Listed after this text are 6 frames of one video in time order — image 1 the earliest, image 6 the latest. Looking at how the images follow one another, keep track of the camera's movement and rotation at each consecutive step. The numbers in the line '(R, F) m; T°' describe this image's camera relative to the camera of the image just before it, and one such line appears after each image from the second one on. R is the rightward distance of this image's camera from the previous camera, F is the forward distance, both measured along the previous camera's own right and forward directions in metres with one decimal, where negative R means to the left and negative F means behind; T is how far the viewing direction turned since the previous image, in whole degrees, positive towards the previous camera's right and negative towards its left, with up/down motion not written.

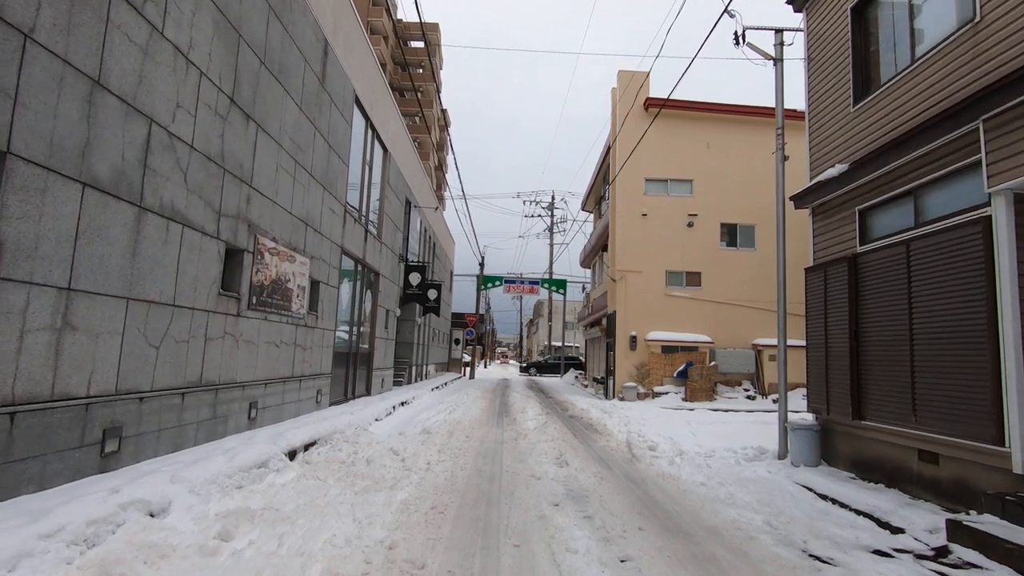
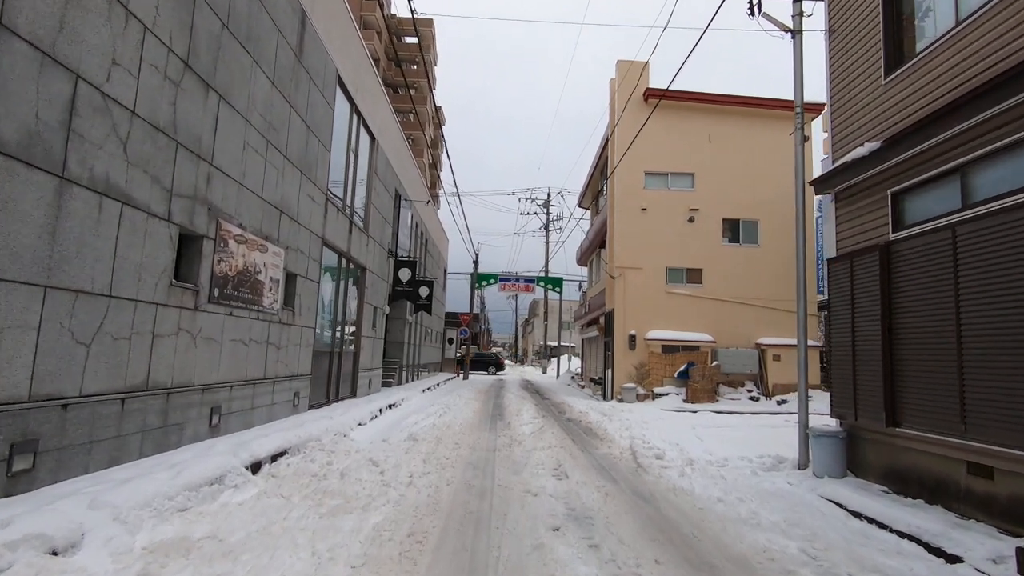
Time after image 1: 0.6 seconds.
(0.0, +0.8) m; 0°
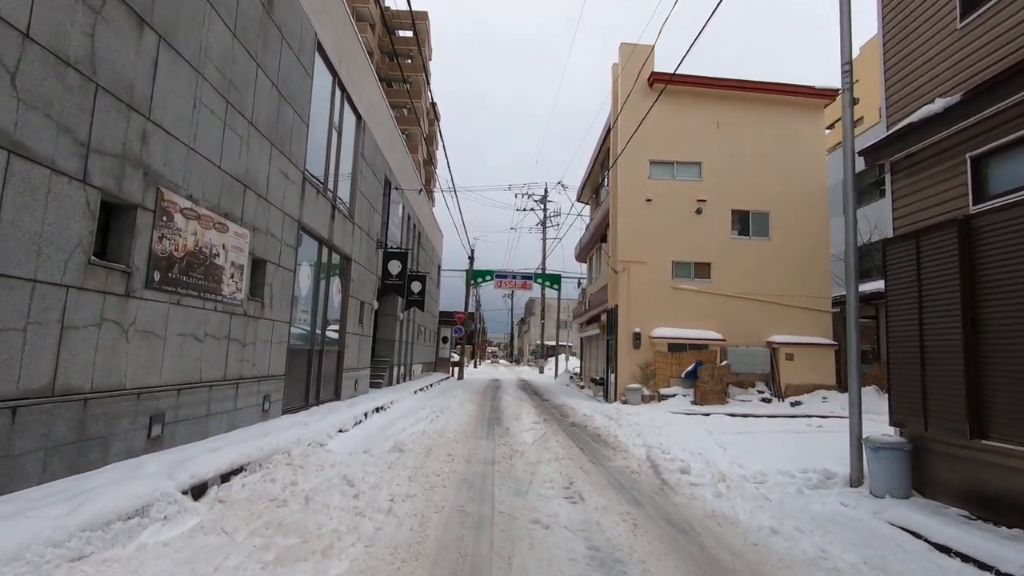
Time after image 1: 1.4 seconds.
(-0.1, +1.1) m; 0°
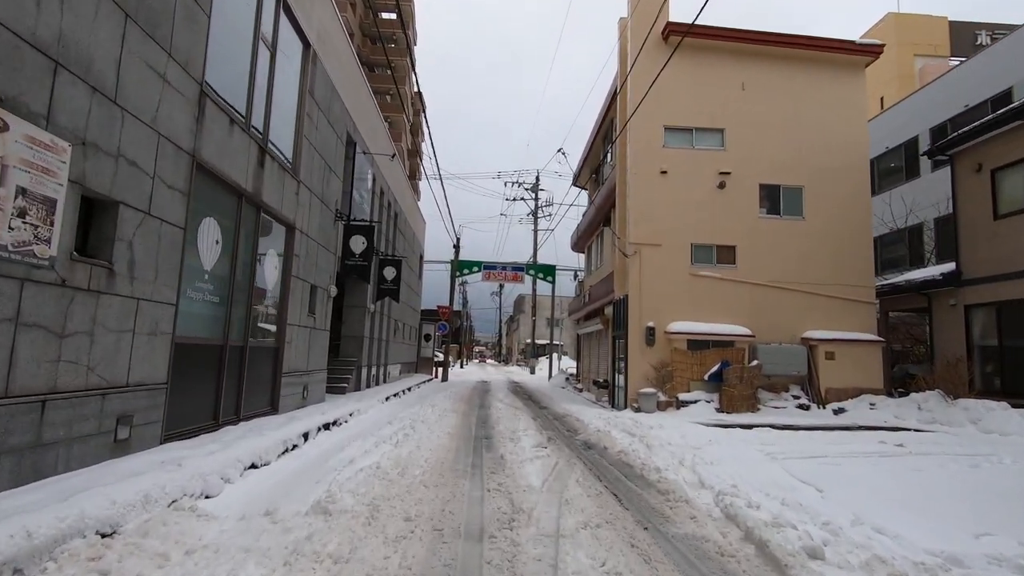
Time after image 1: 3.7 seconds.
(-0.1, +3.0) m; +1°
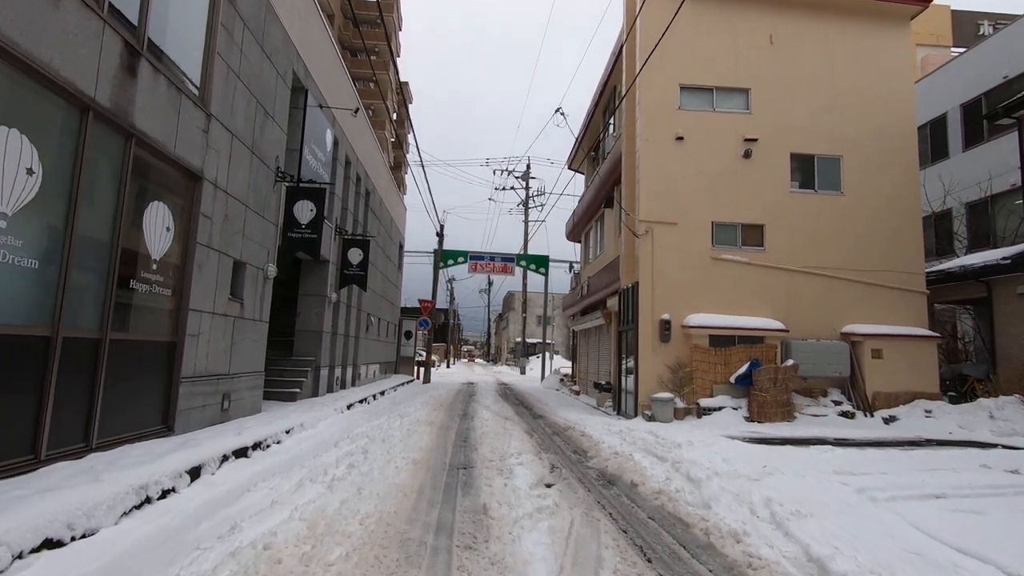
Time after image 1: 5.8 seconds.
(0.0, +2.6) m; +1°
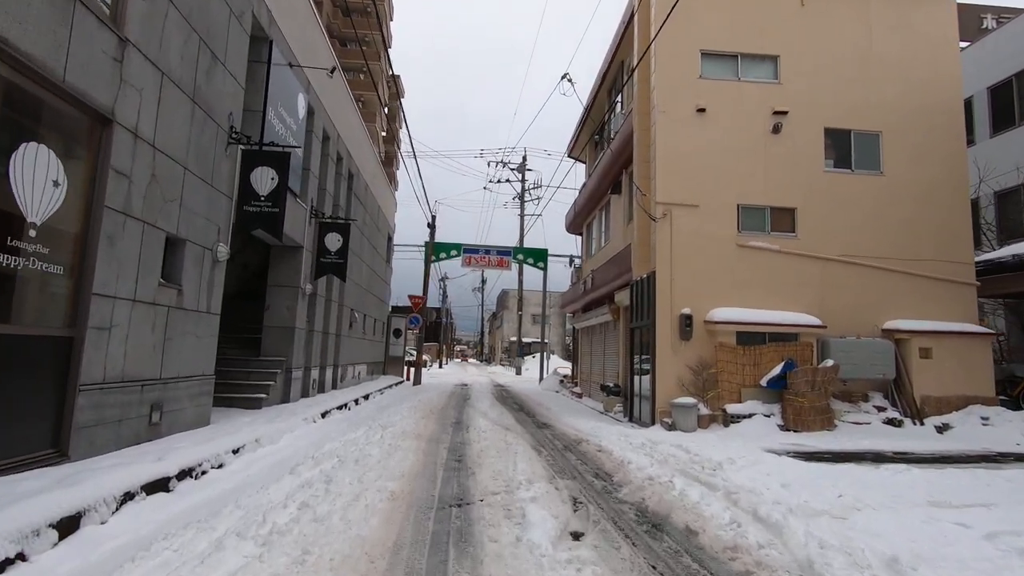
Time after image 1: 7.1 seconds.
(-0.2, +1.6) m; +1°
